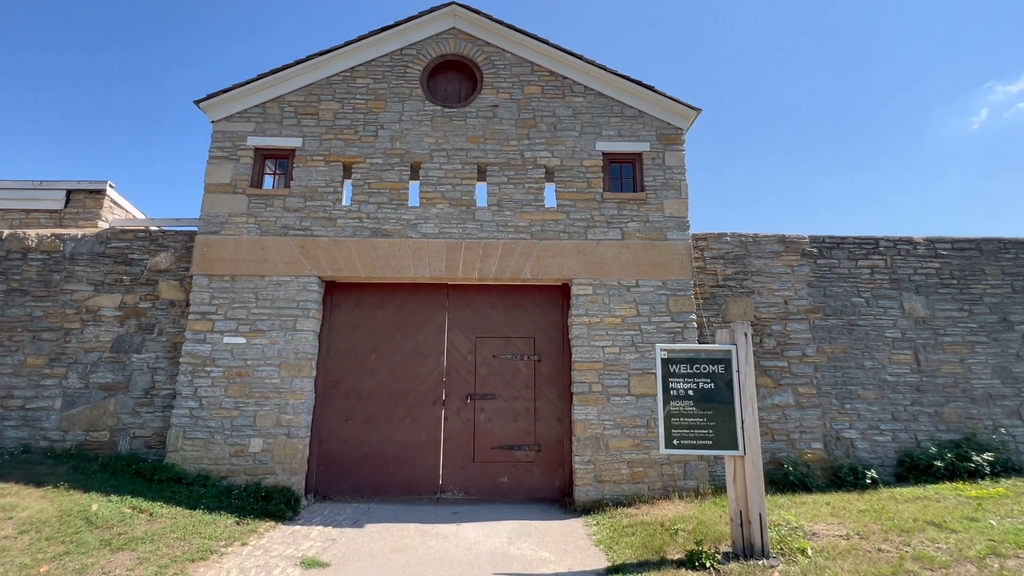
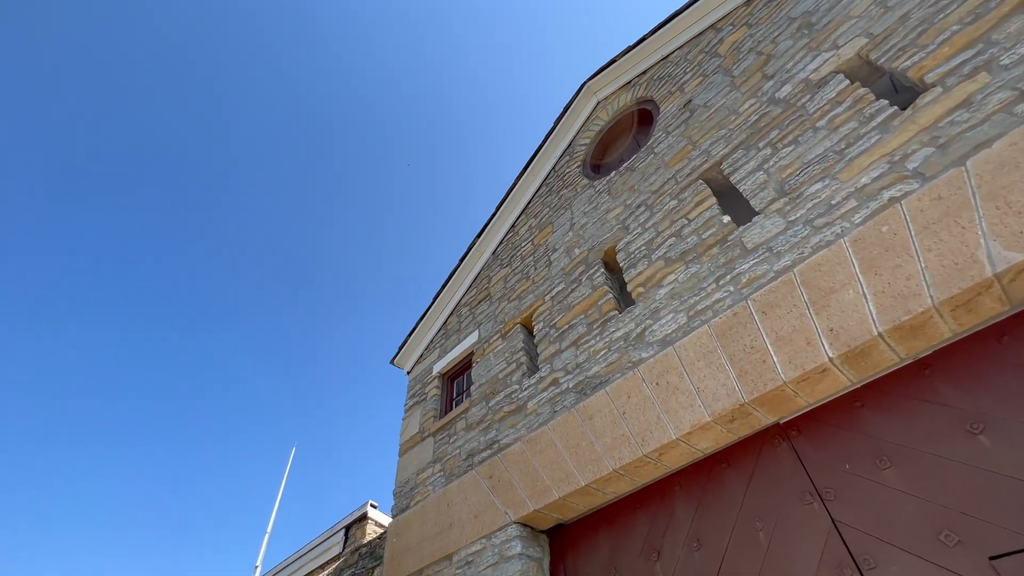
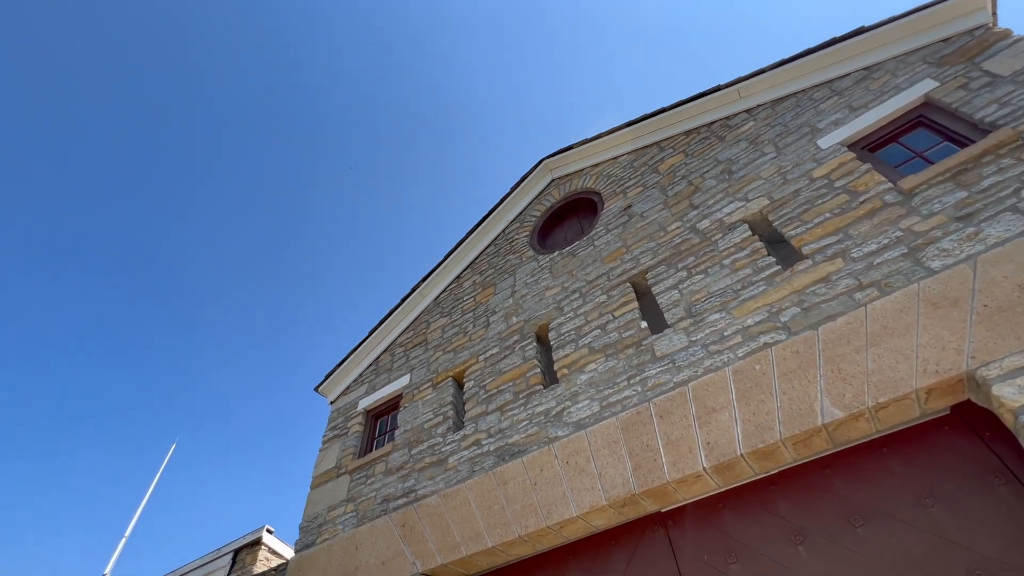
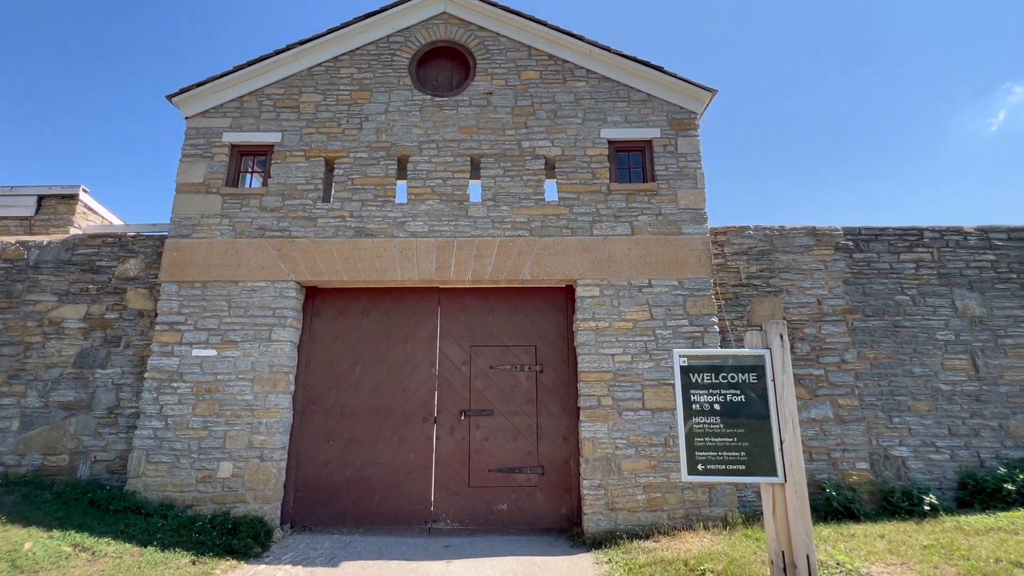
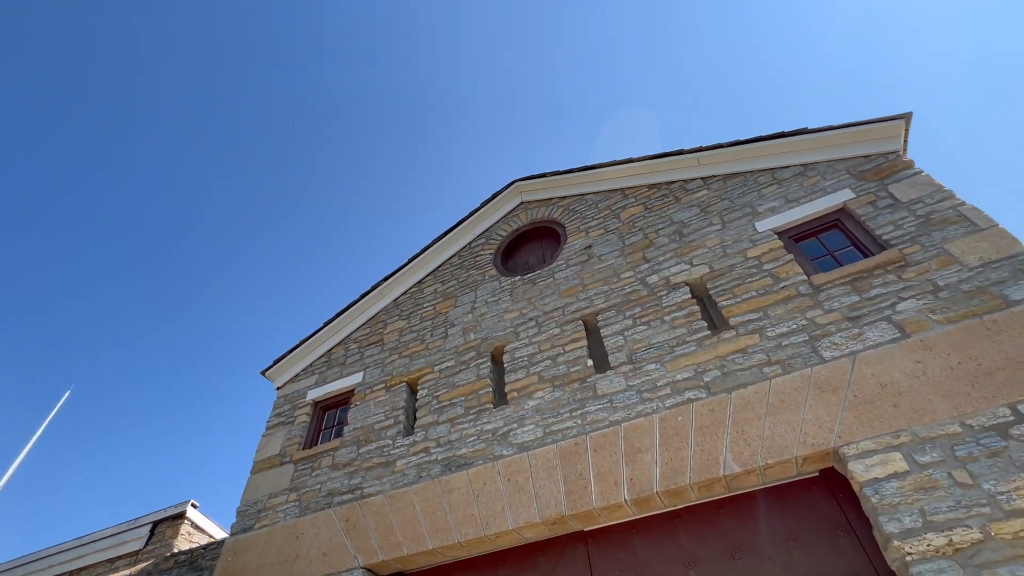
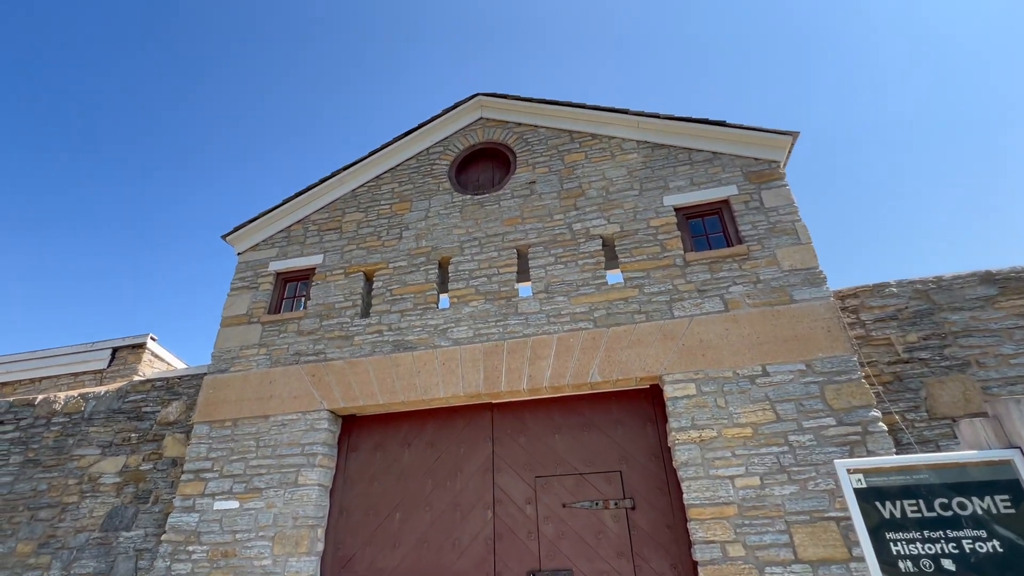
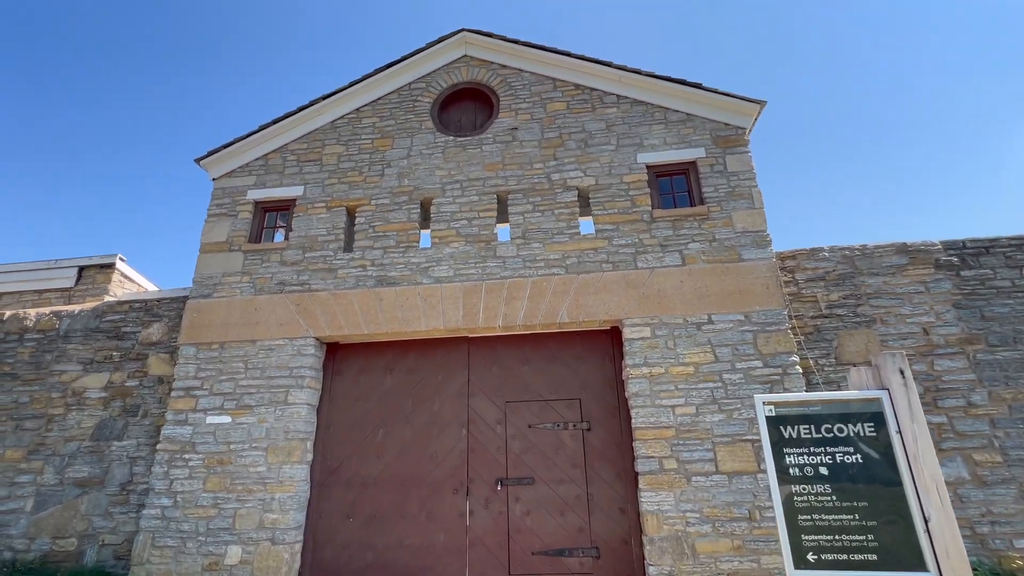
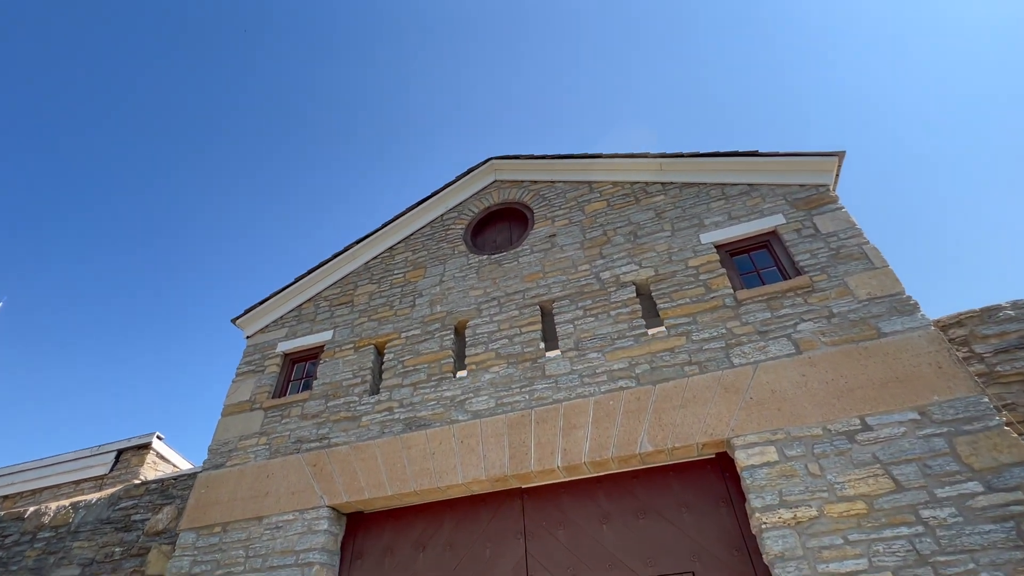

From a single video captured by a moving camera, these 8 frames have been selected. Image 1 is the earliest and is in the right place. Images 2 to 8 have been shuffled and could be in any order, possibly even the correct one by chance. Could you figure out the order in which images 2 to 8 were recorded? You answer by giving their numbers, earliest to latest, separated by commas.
4, 7, 6, 8, 5, 3, 2
